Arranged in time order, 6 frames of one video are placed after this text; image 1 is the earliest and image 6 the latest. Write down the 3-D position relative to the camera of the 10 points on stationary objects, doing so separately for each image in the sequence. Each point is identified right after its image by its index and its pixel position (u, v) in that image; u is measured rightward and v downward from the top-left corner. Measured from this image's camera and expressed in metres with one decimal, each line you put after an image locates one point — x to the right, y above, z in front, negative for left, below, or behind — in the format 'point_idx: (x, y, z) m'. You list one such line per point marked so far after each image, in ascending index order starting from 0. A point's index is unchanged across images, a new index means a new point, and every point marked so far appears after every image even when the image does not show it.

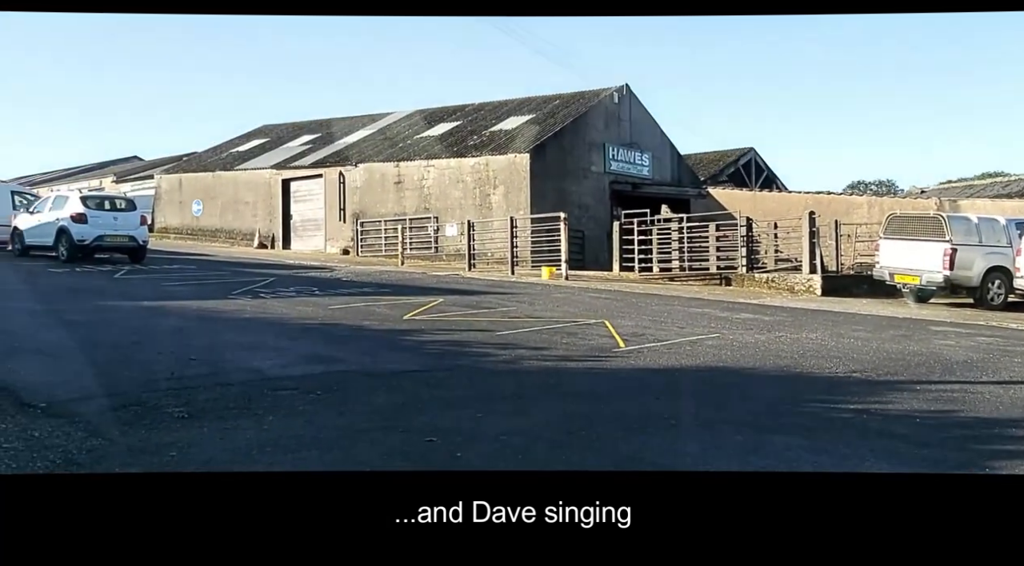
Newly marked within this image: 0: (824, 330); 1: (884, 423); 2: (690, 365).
0: (+4.3, -0.7, +13.7) m
1: (+2.8, -1.1, +7.6) m
2: (+1.8, -0.8, +10.4) m
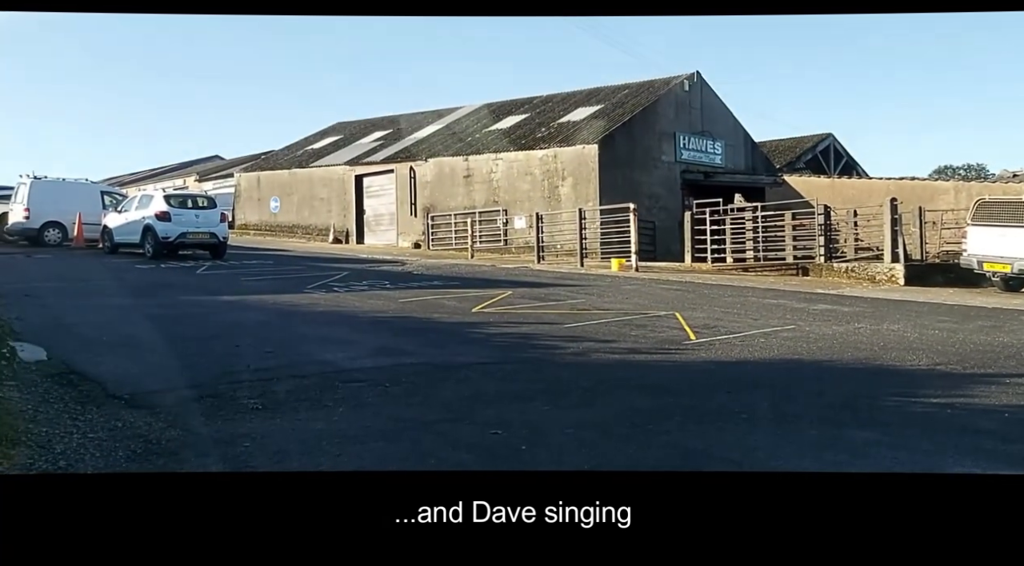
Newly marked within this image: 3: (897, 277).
0: (+5.2, -0.5, +13.3) m
1: (+3.3, -1.0, +7.3) m
2: (+2.5, -0.7, +10.2) m
3: (+7.3, +0.1, +19.0) m
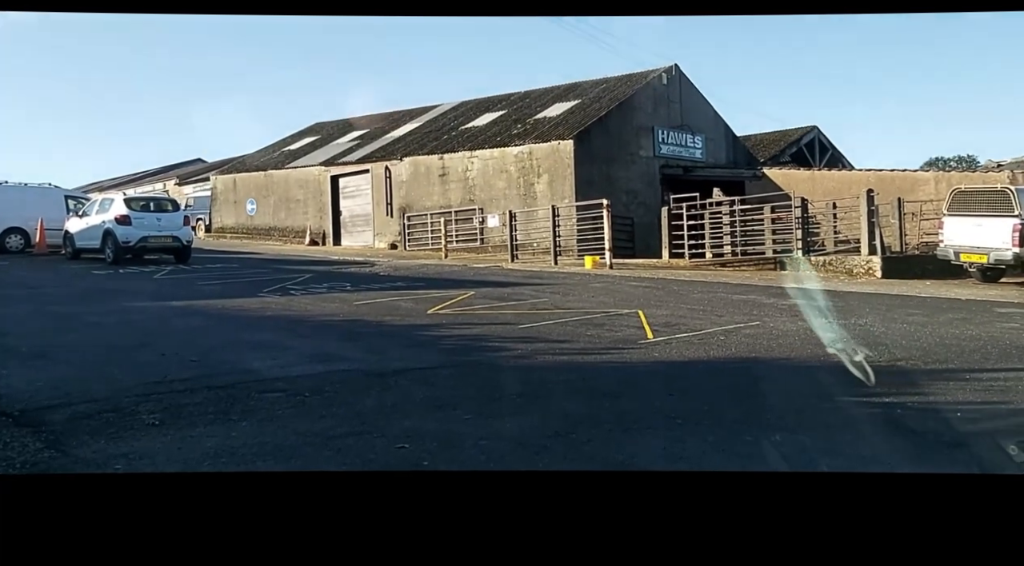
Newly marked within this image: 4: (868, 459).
0: (+4.6, -0.4, +12.8) m
1: (+2.8, -0.9, +6.8) m
2: (+2.0, -0.7, +9.7) m
3: (+6.7, +0.2, +18.5) m
4: (+2.1, -1.0, +5.8) m
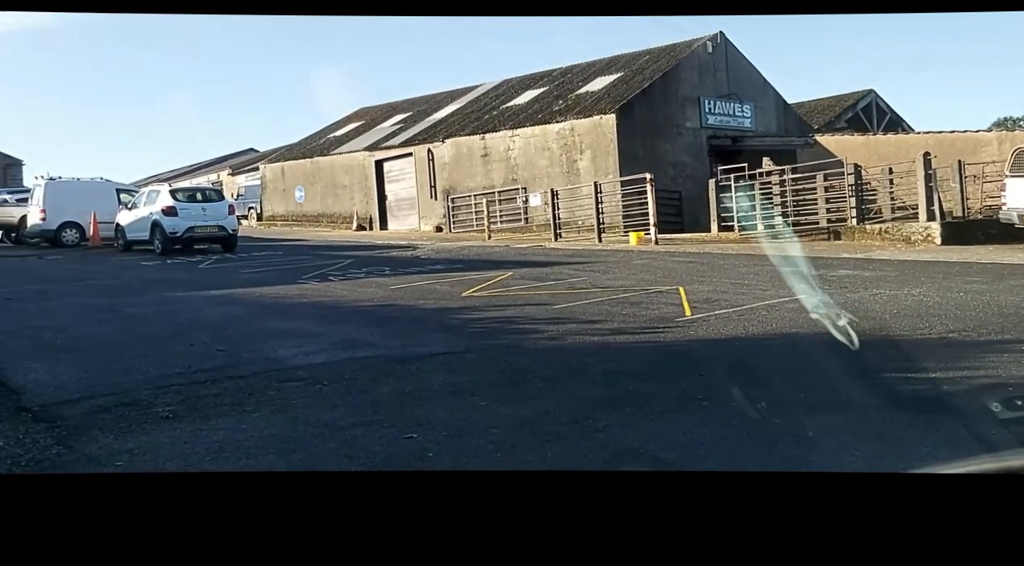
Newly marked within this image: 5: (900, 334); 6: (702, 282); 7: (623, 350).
0: (+5.1, 0.0, +12.2) m
1: (+2.9, -0.7, +6.4) m
2: (+2.3, -0.4, +9.3) m
3: (+7.4, +0.8, +17.8) m
4: (+2.1, -0.9, +5.4) m
5: (+3.5, -0.4, +9.0) m
6: (+2.5, 0.0, +13.2) m
7: (+1.0, -0.6, +8.7) m
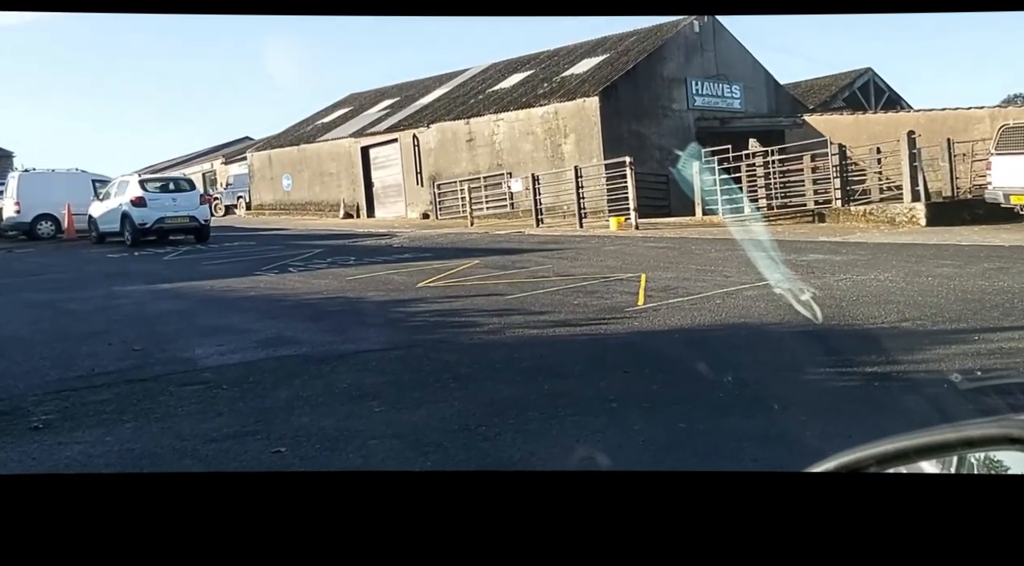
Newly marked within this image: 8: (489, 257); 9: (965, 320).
0: (+4.5, +0.2, +11.7) m
1: (+2.2, -0.6, +5.9) m
2: (+1.6, -0.3, +8.8) m
3: (+6.9, +1.1, +17.2) m
4: (+1.5, -0.8, +4.9) m
5: (+2.9, -0.3, +8.4) m
6: (+1.9, +0.2, +12.7) m
7: (+0.3, -0.5, +8.2) m
8: (-0.4, +0.4, +14.9) m
9: (+3.7, -0.3, +8.1) m
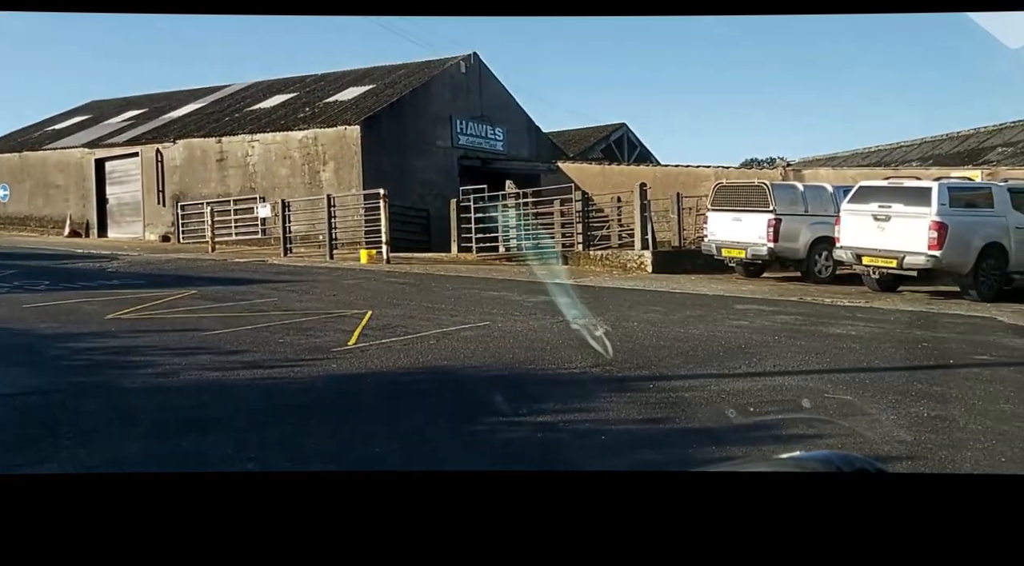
0: (+1.2, -0.4, +12.5) m
1: (+0.3, -1.0, +6.3) m
2: (-0.9, -0.7, +9.0) m
3: (+2.5, +0.3, +18.4) m
4: (-0.2, -1.1, +5.2) m
5: (+0.3, -0.7, +9.0) m
6: (-1.5, -0.3, +12.9) m
7: (-2.1, -0.8, +8.2) m
8: (-4.2, -0.1, +14.6) m
9: (+1.2, -0.7, +8.9) m
